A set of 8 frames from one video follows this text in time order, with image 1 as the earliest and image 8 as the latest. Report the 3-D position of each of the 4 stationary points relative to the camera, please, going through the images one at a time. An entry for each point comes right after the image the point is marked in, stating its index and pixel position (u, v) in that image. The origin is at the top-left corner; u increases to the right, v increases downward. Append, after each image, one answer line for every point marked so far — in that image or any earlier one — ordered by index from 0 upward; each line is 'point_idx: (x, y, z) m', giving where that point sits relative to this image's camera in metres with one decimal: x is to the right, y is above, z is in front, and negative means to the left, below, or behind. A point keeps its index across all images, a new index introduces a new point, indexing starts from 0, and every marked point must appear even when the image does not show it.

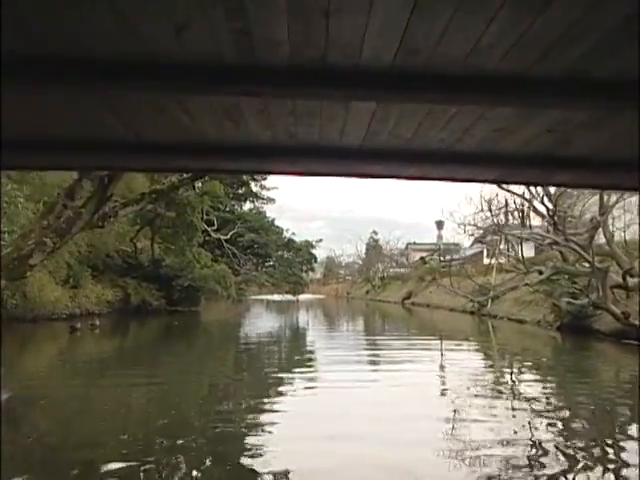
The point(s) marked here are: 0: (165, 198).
0: (-2.6, +0.7, +9.3) m
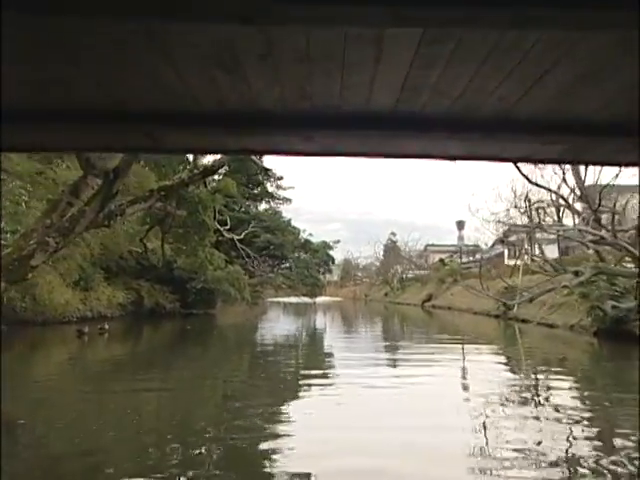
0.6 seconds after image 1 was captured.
0: (-2.4, +0.7, +8.8) m
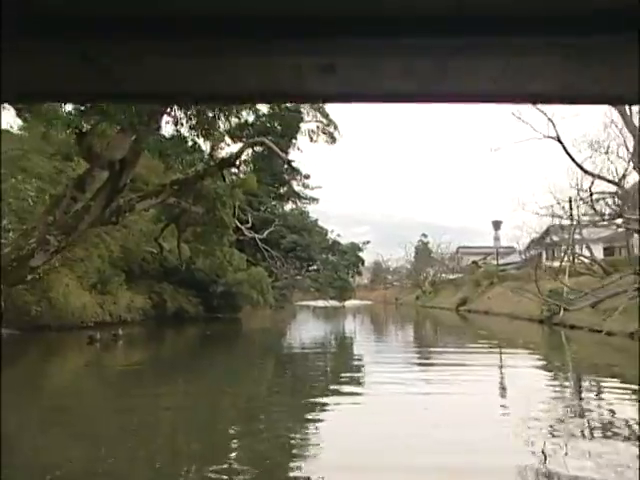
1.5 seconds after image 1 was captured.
0: (-1.9, +0.7, +8.2) m
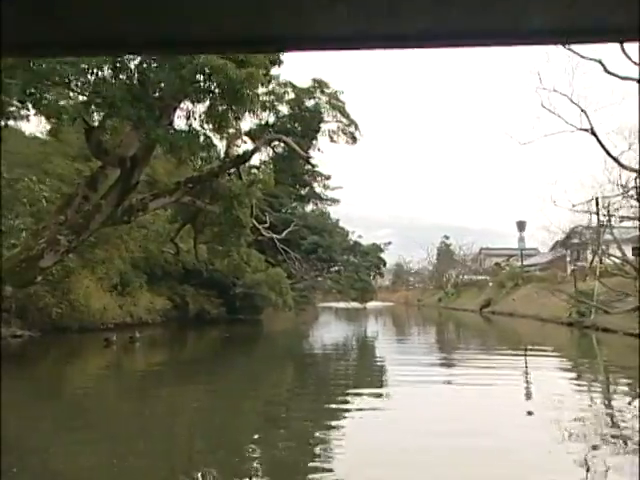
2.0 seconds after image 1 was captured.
0: (-1.7, +0.7, +7.9) m
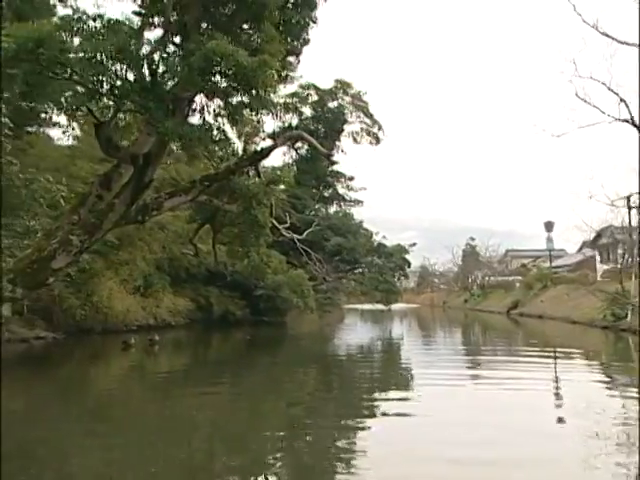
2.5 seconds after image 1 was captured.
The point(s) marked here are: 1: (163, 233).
0: (-1.4, +0.7, +7.7) m
1: (-5.3, +0.2, +18.7) m
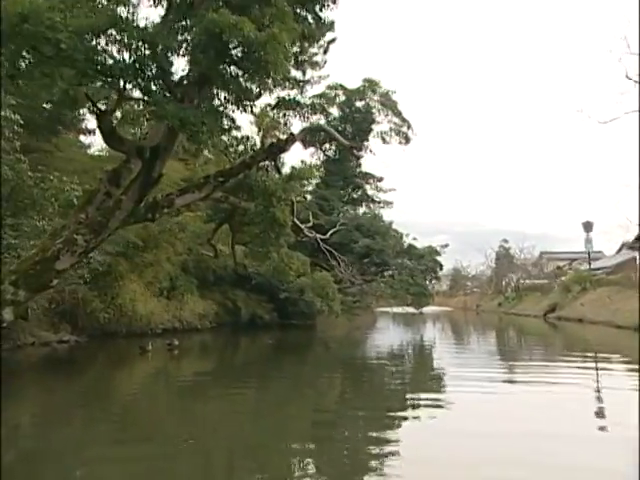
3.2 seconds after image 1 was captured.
0: (-1.1, +0.7, +7.3) m
1: (-4.4, +0.1, +18.5) m
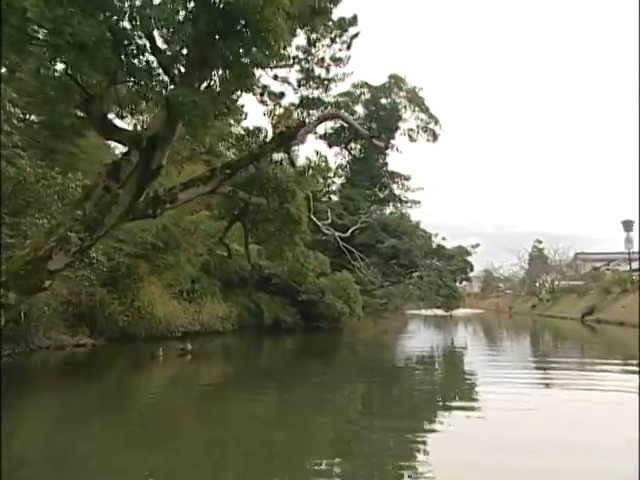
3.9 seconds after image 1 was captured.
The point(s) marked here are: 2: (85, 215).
0: (-0.9, +0.8, +6.8) m
1: (-3.6, +0.1, +18.2) m
2: (-2.3, +0.2, +5.4) m
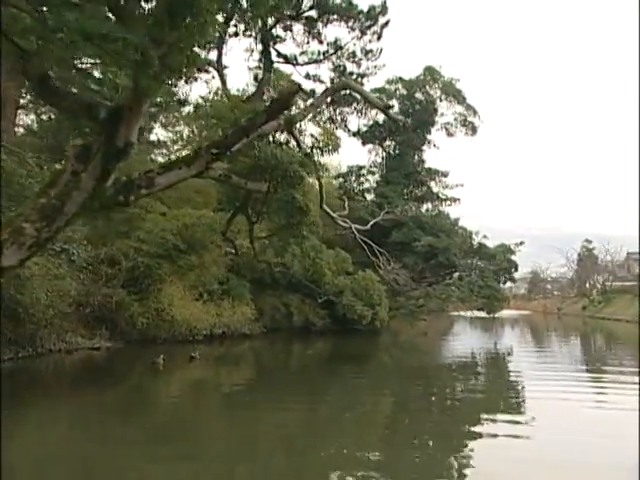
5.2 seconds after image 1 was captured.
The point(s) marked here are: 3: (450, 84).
0: (-0.8, +0.8, +5.9) m
1: (-2.6, +0.1, +17.5) m
2: (-2.3, +0.3, +4.6) m
3: (+4.6, +5.7, +19.9) m
